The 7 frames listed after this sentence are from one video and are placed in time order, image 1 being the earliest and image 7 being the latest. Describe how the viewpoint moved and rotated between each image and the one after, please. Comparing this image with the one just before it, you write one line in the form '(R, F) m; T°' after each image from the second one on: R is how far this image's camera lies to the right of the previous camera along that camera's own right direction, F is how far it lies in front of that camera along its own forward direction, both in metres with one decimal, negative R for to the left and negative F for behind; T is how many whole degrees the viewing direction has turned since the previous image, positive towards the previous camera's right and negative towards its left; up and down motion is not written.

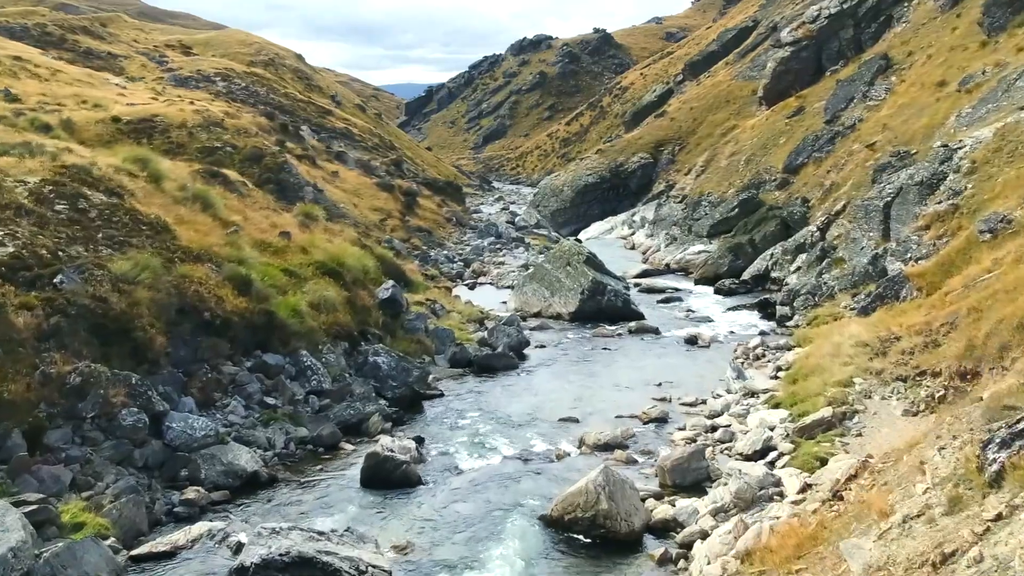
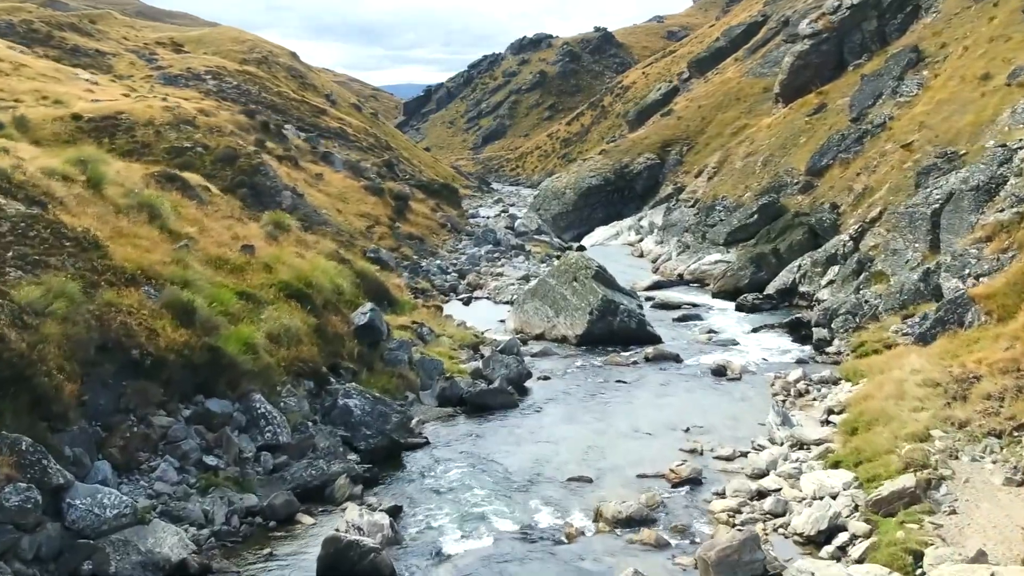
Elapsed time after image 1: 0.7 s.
(0.0, +4.7) m; 0°
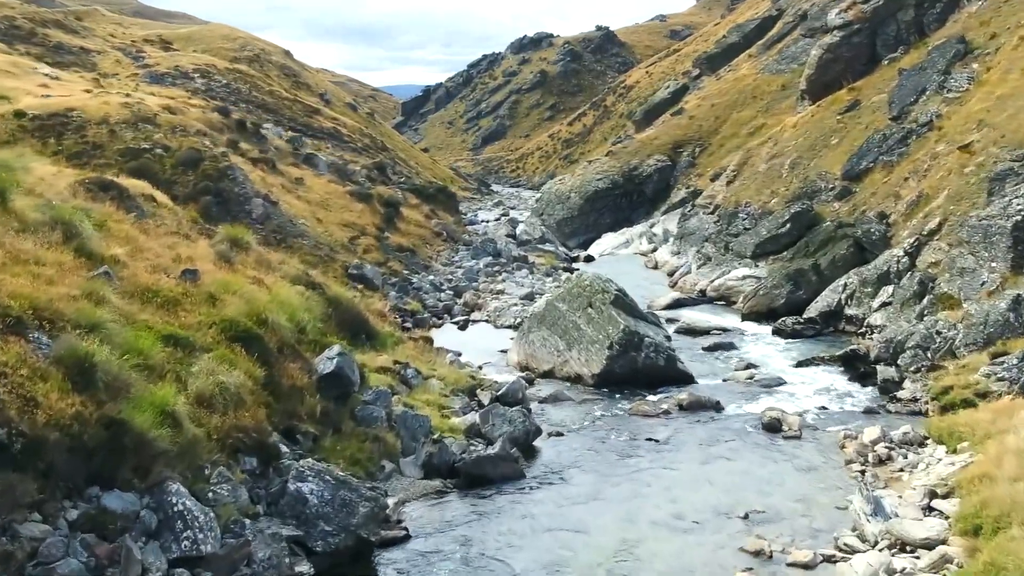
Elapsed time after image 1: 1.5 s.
(-0.1, +5.6) m; 0°
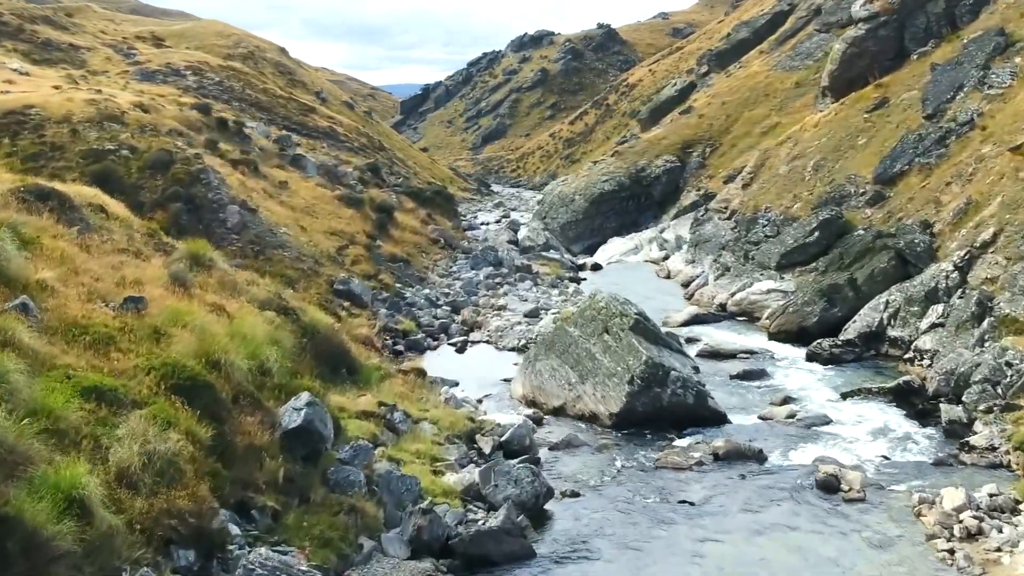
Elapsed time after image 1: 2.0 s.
(-0.1, +3.9) m; 0°
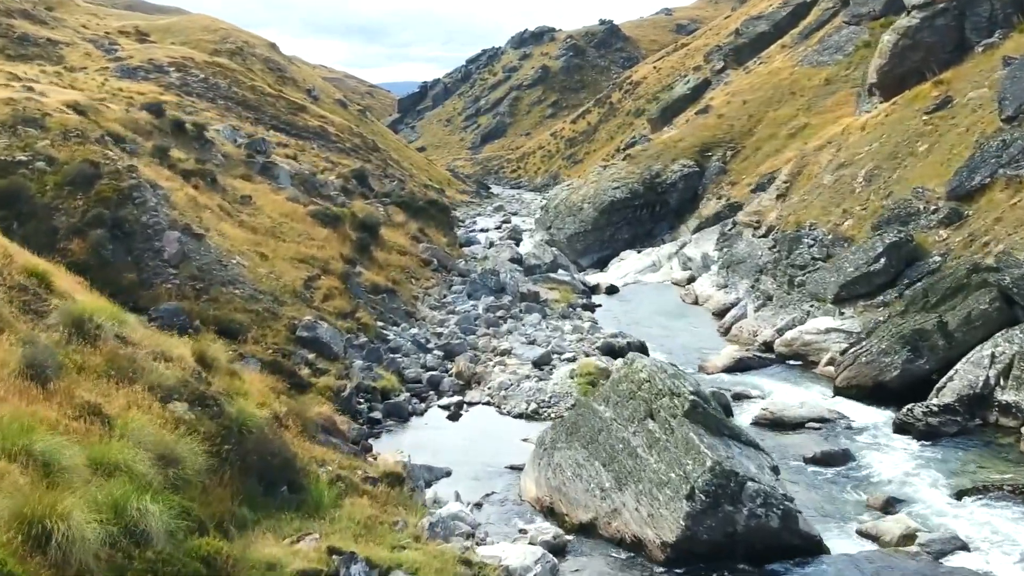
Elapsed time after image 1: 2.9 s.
(-0.2, +7.0) m; 0°
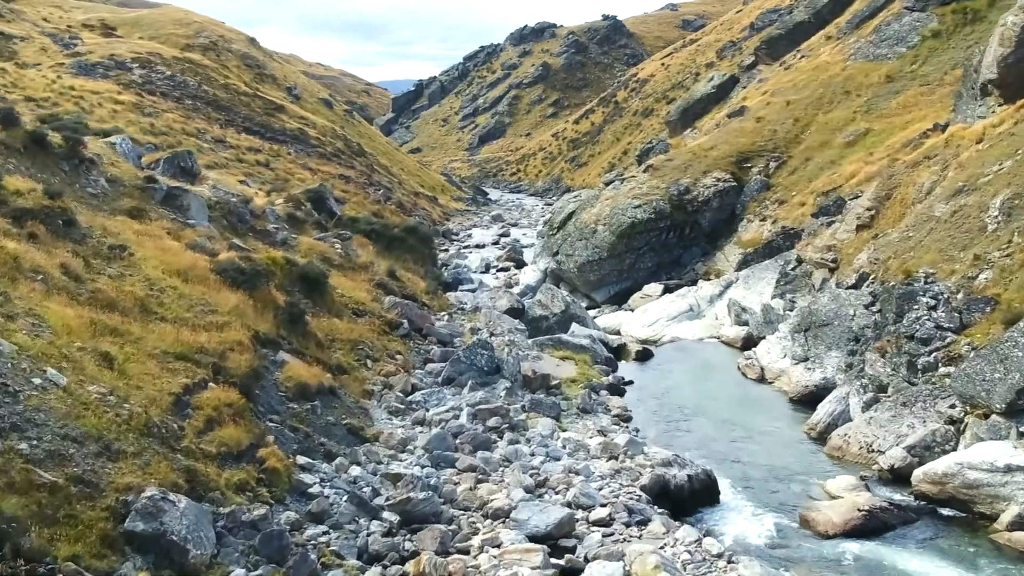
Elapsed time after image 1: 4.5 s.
(0.0, +12.5) m; 0°
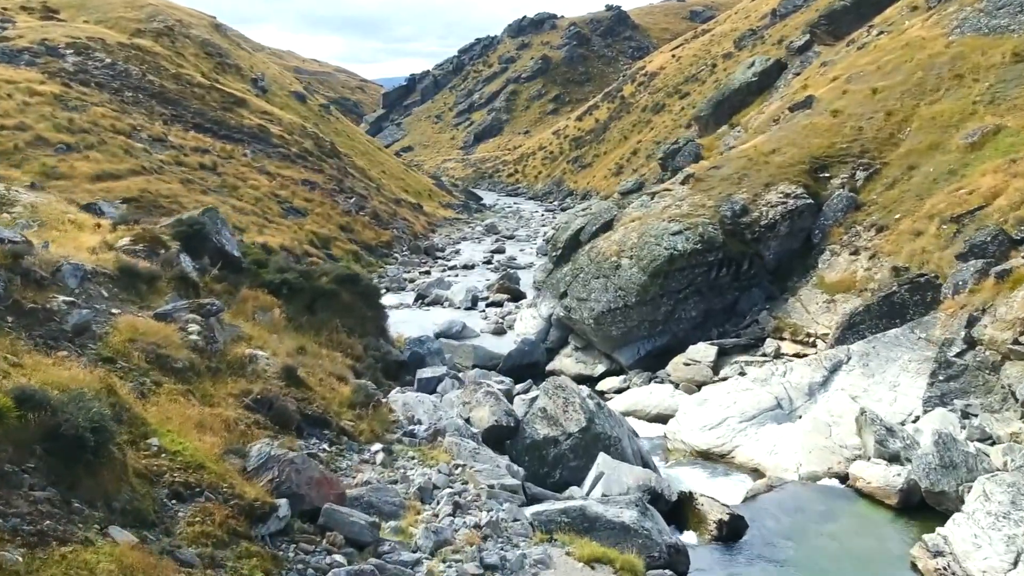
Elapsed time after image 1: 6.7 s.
(+0.3, +16.5) m; 0°
